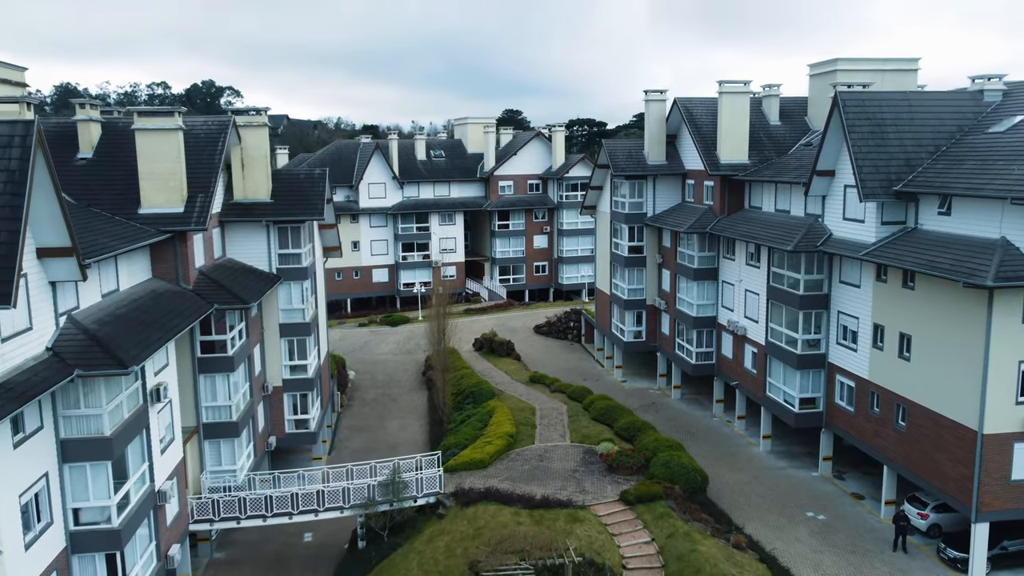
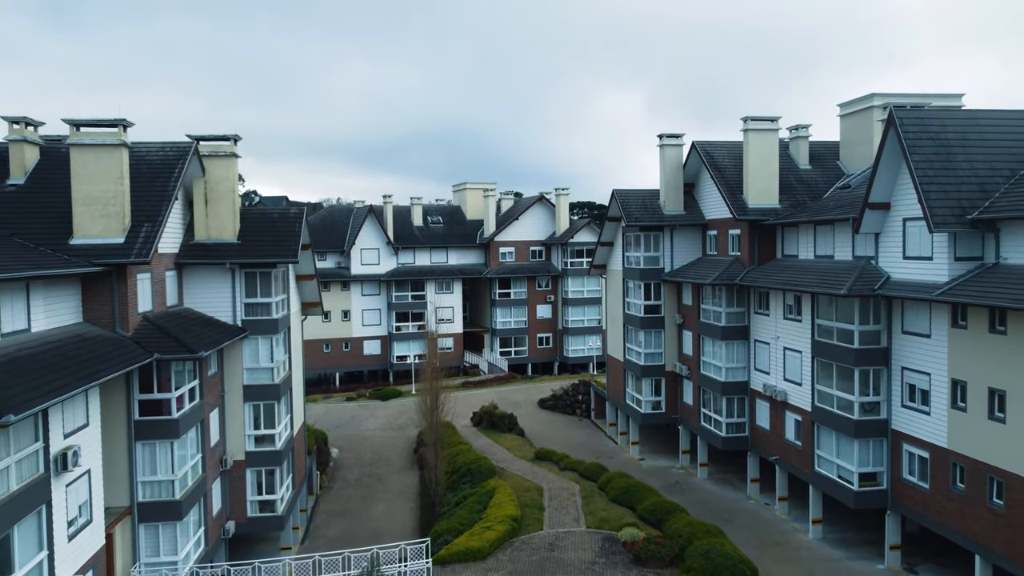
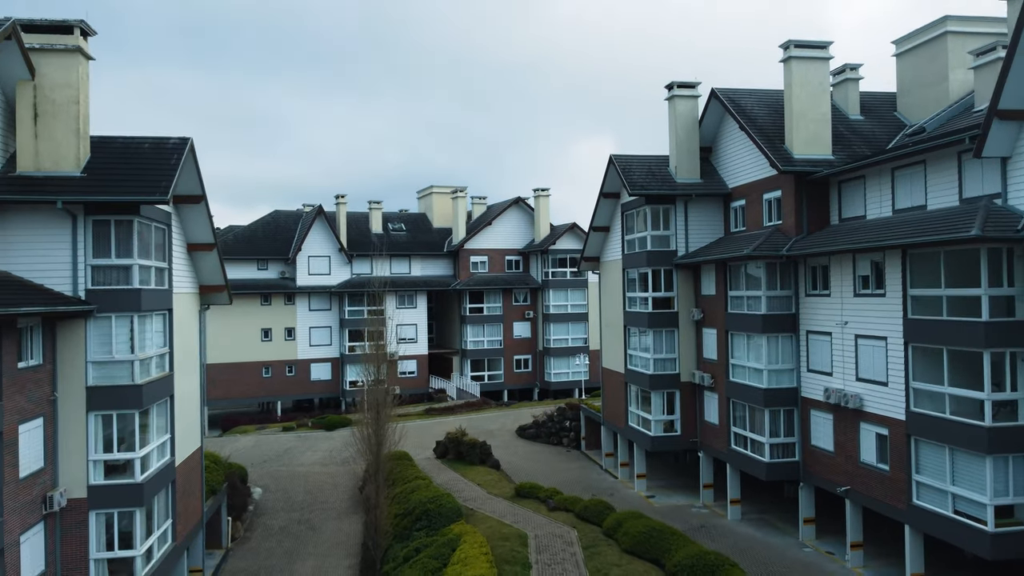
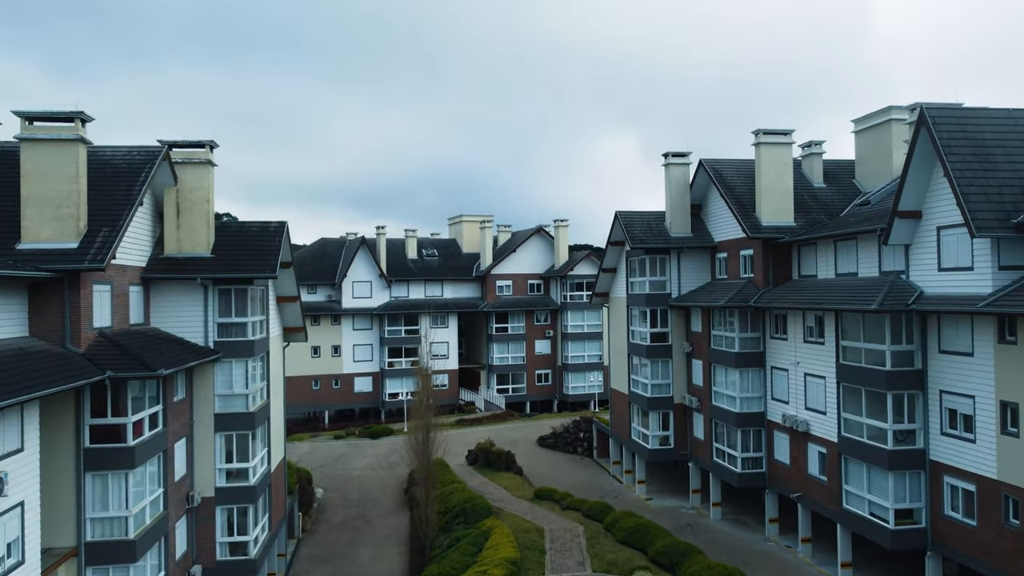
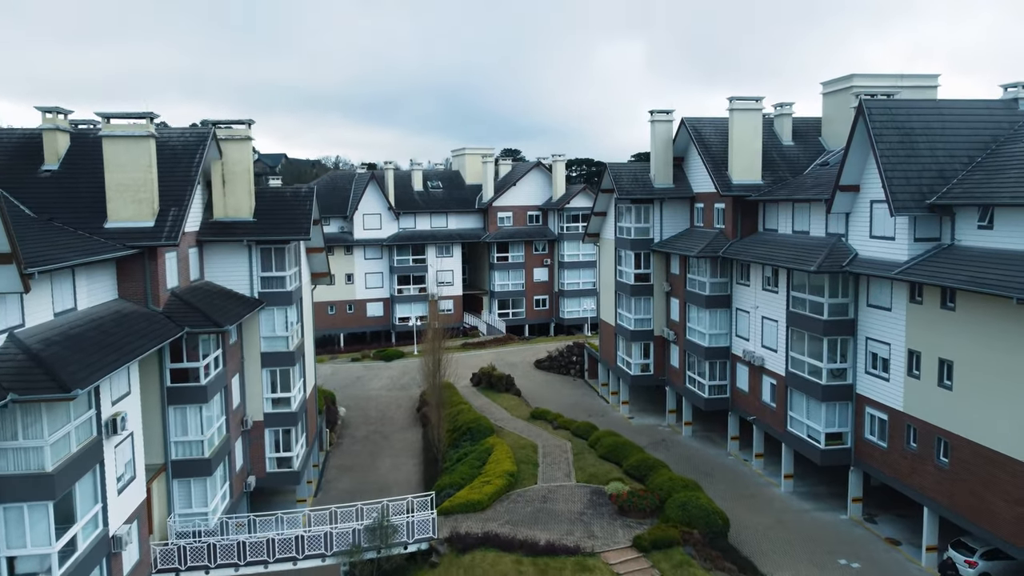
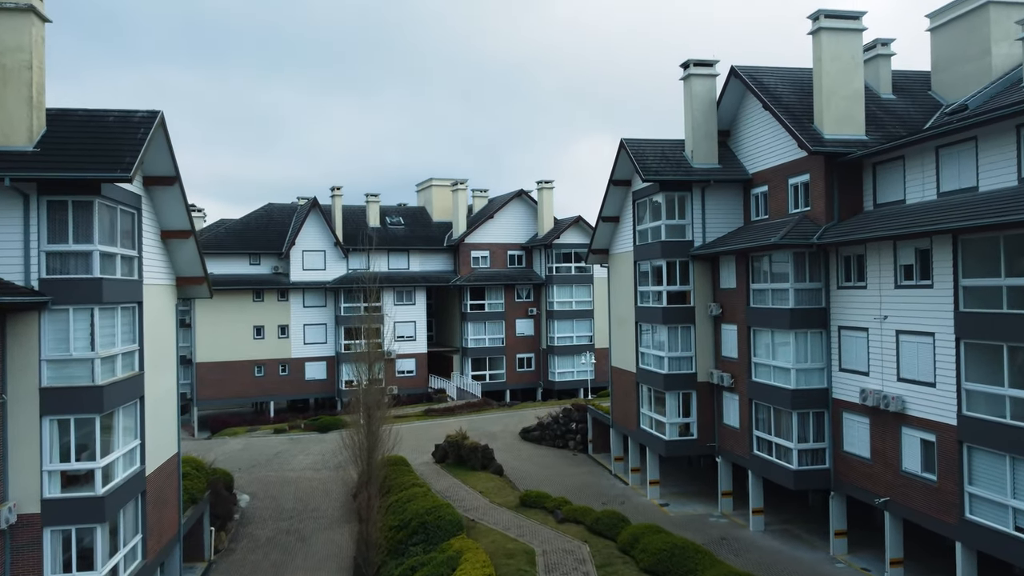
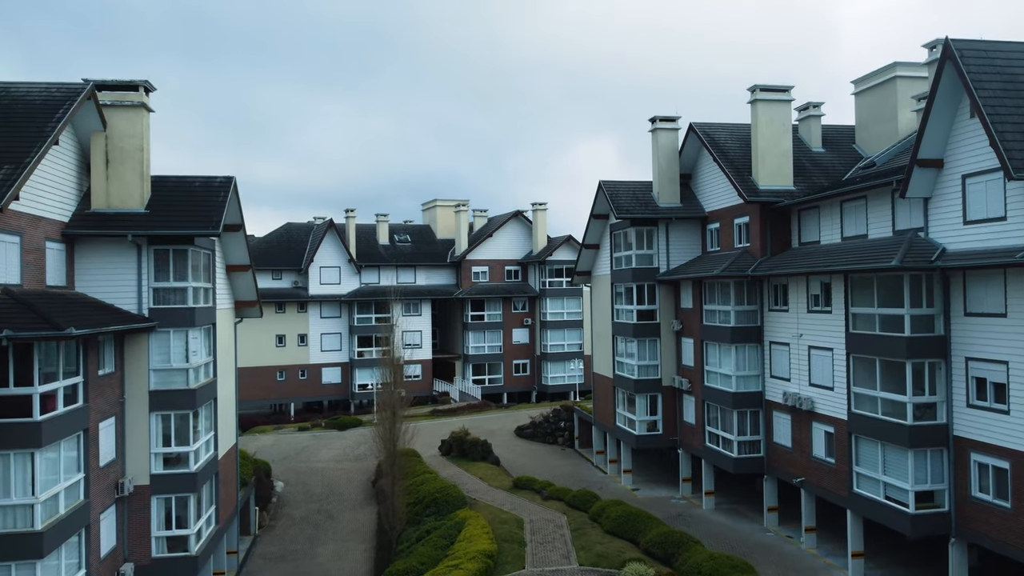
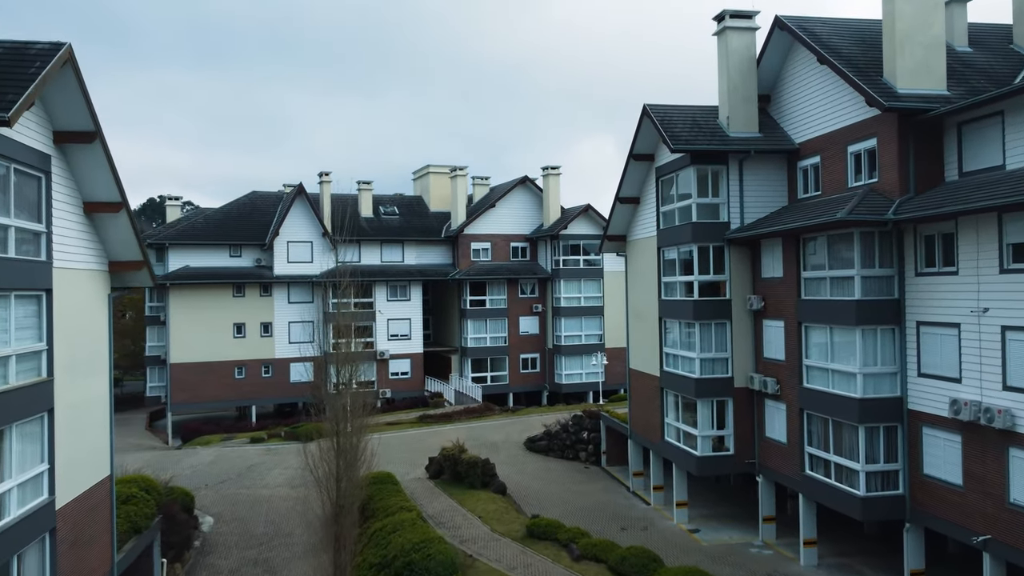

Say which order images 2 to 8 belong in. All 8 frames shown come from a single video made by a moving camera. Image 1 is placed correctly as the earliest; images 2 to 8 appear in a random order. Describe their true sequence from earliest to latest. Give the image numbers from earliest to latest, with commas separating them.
5, 2, 4, 7, 3, 6, 8
